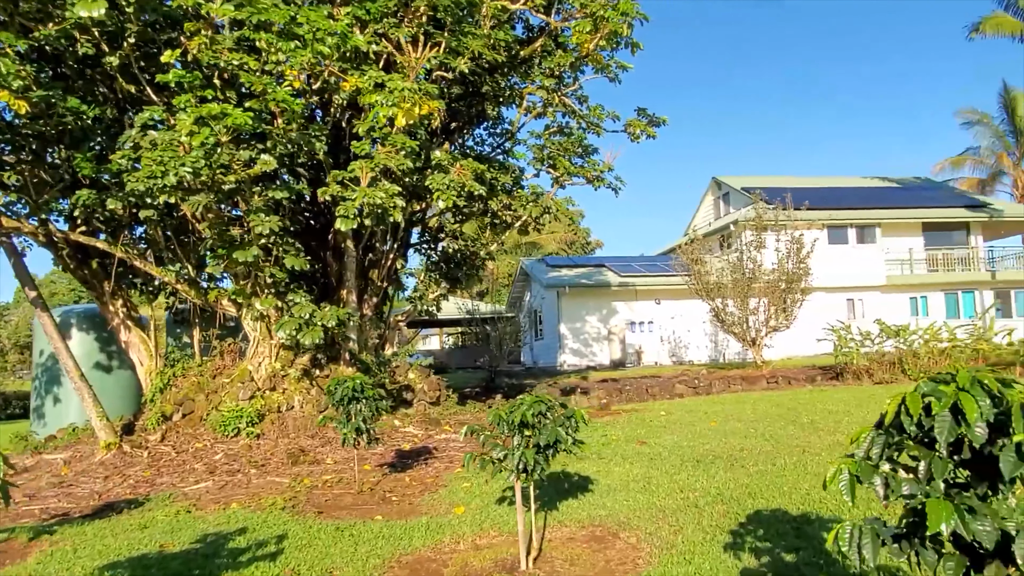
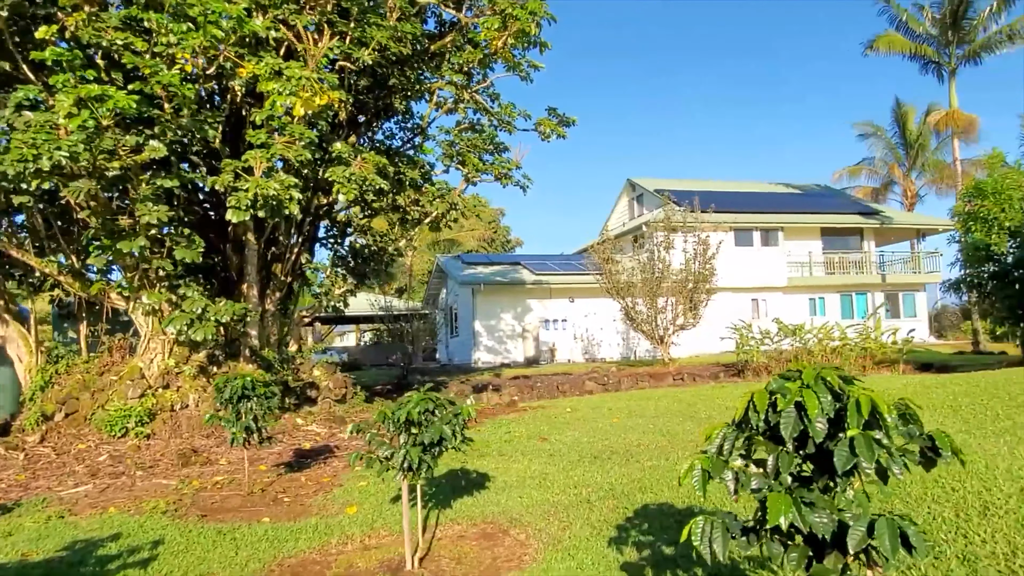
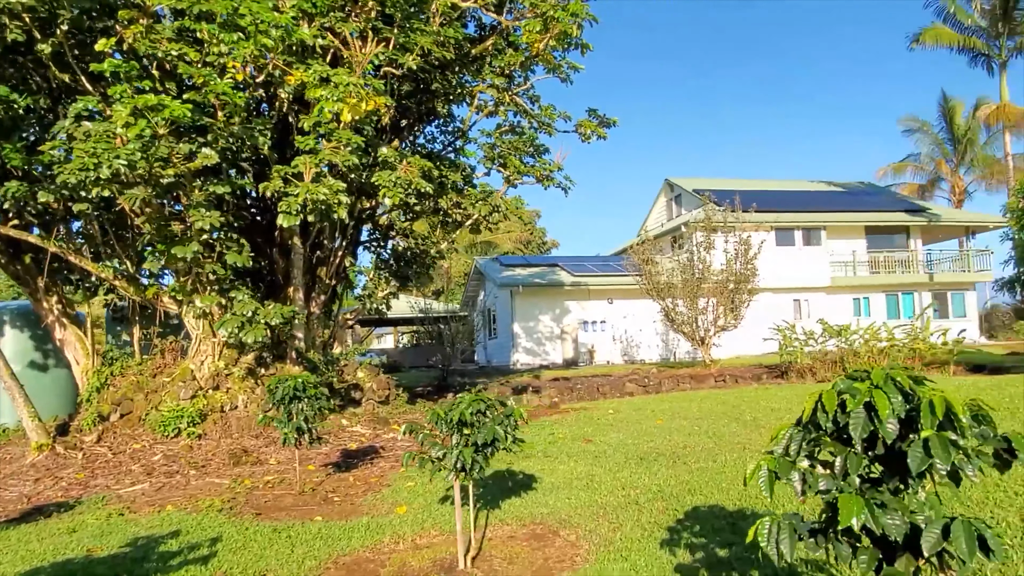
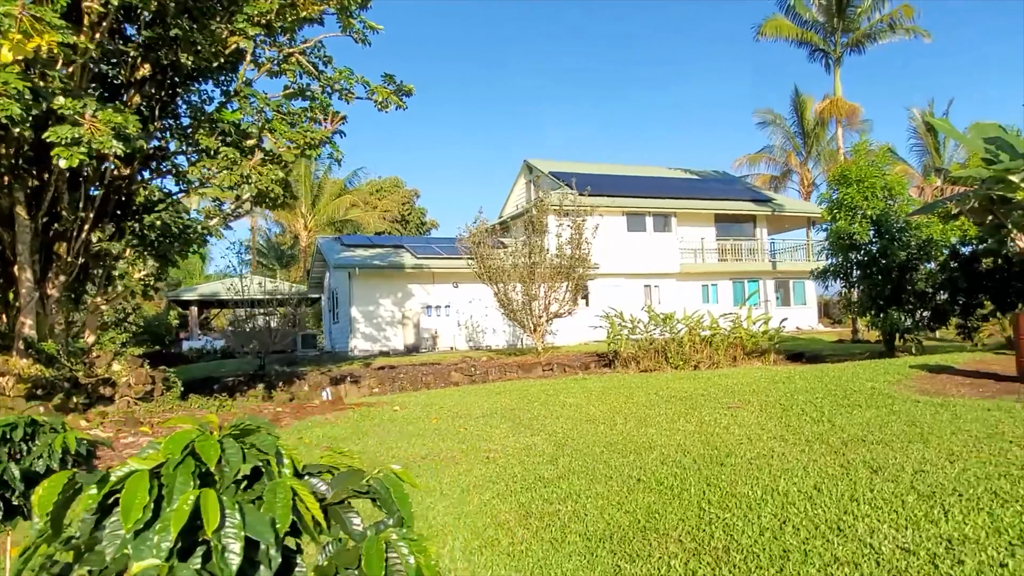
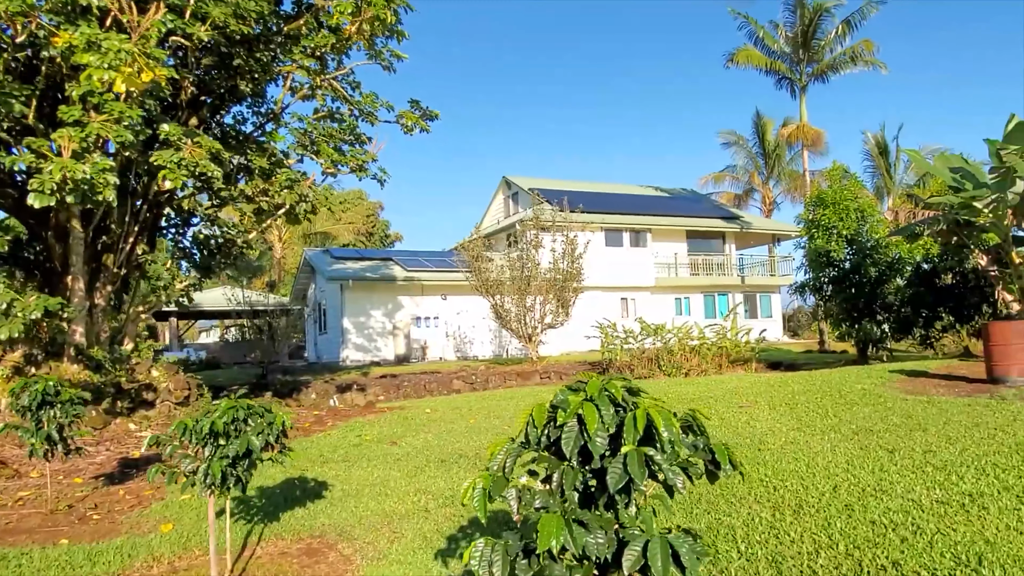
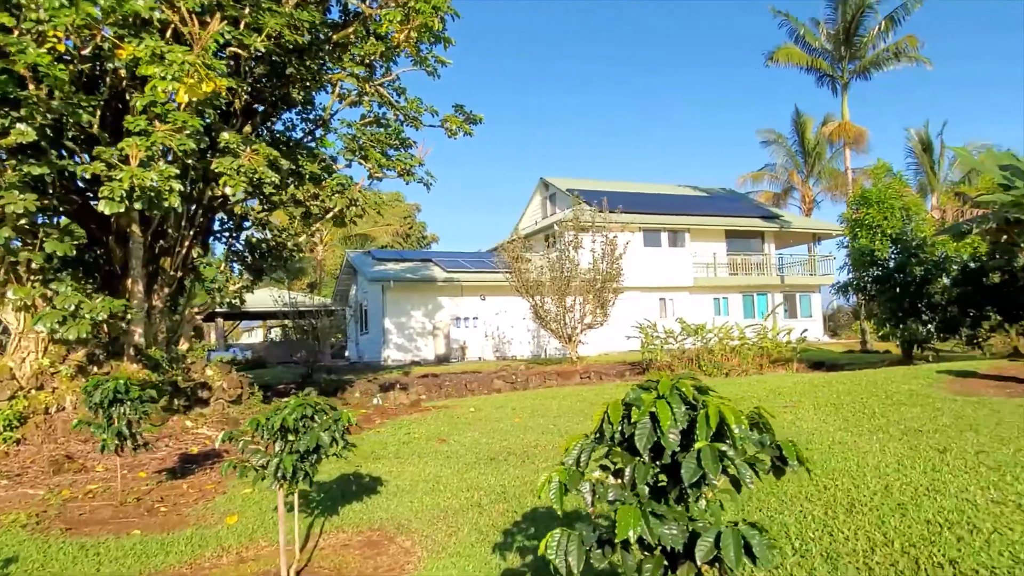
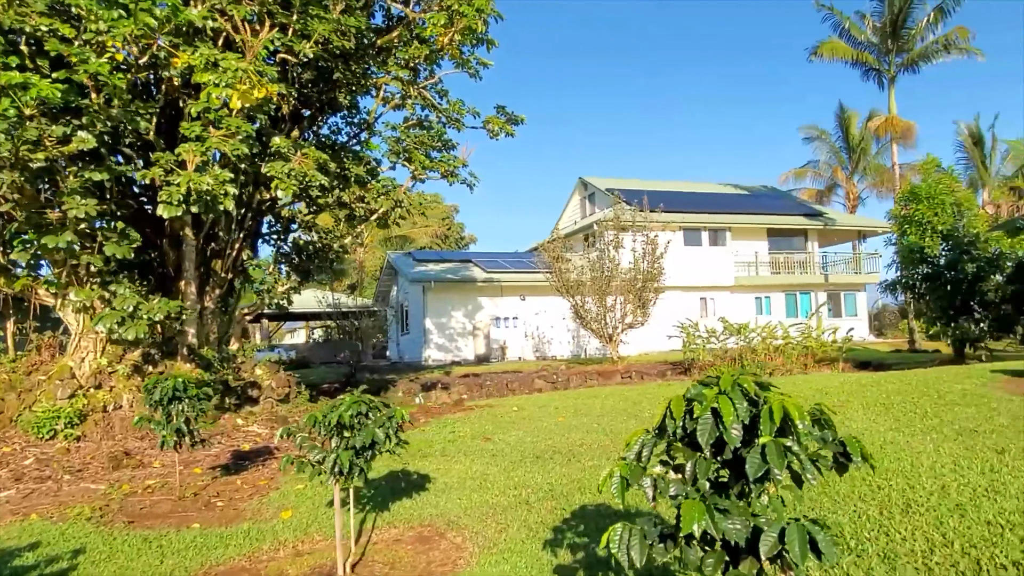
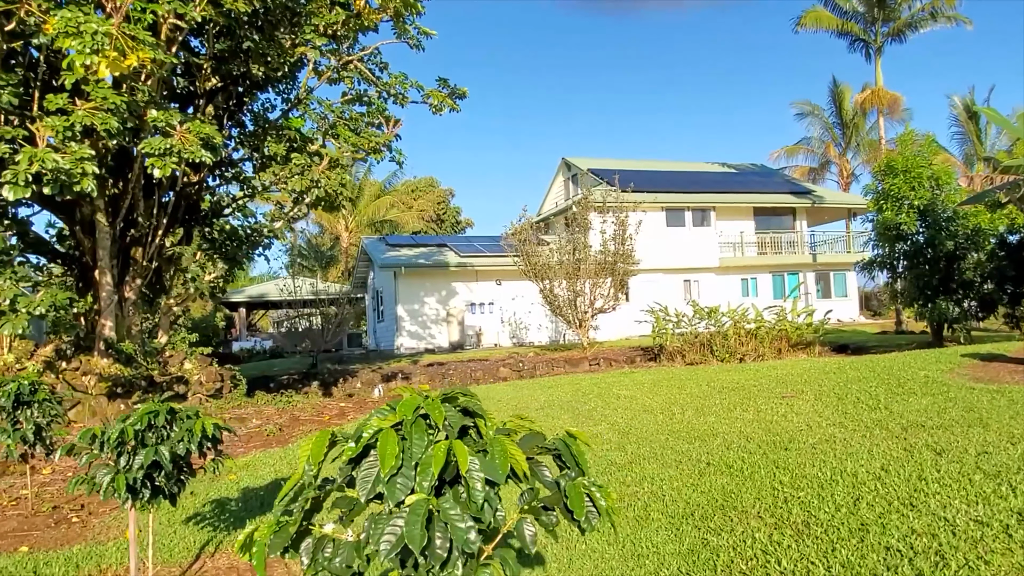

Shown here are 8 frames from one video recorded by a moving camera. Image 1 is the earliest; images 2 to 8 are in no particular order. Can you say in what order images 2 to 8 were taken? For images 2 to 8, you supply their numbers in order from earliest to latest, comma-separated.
3, 2, 7, 6, 5, 8, 4
